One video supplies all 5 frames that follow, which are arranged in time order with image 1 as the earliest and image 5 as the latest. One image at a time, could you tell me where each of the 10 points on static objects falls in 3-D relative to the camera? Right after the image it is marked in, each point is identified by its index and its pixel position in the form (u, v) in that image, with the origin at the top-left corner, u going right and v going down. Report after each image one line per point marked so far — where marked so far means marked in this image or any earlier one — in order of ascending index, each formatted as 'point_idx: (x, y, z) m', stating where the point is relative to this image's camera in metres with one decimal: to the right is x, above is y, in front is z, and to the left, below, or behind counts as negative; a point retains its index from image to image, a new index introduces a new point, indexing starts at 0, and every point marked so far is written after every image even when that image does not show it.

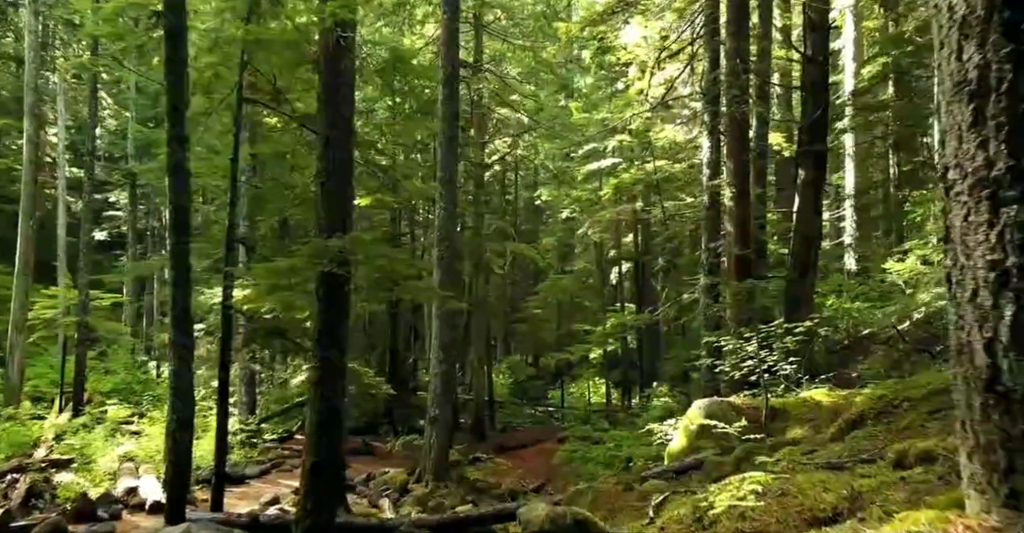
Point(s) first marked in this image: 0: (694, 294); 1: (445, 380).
0: (+3.3, -0.5, +15.8) m
1: (-1.3, -2.3, +17.3) m
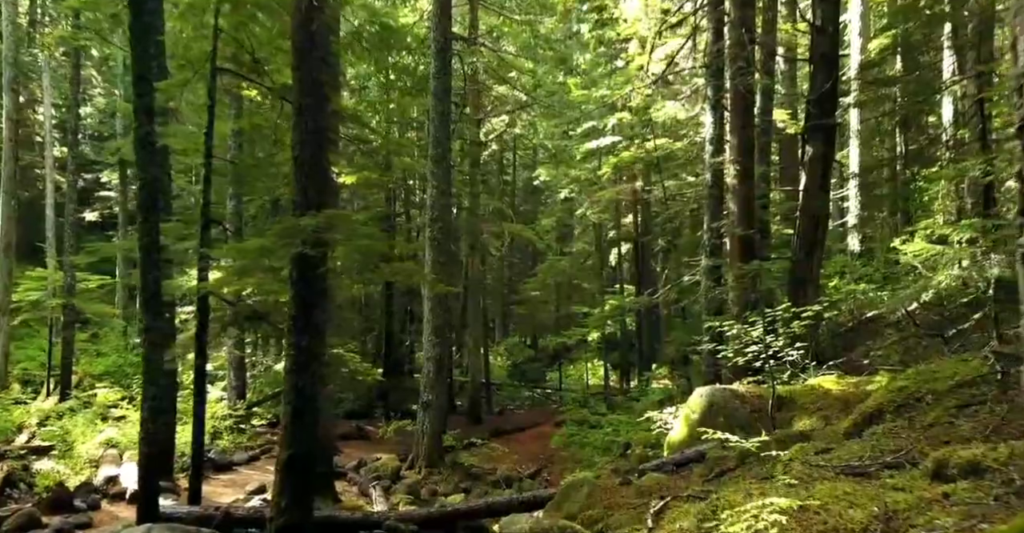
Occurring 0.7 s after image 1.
0: (+3.2, -0.2, +15.3) m
1: (-1.4, -1.9, +16.8) m
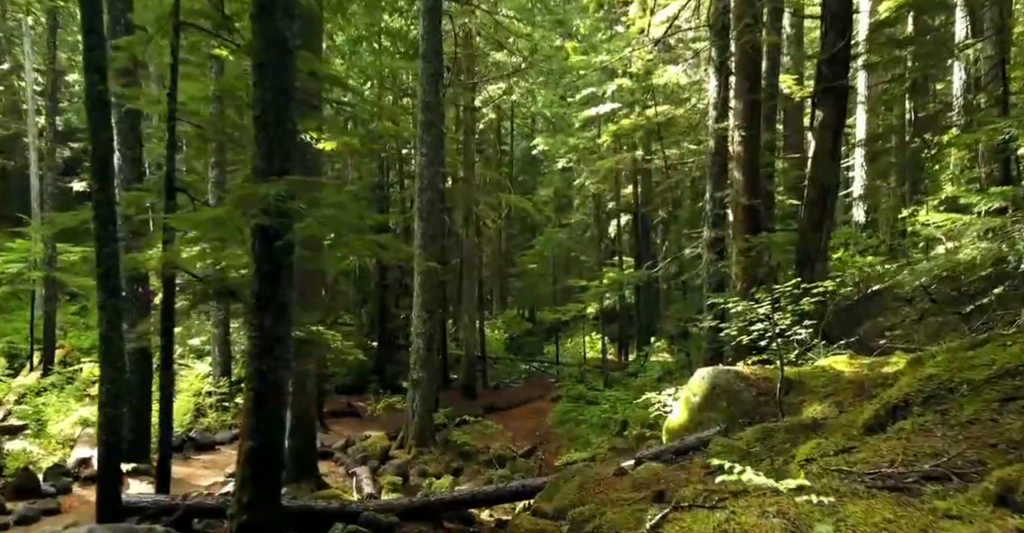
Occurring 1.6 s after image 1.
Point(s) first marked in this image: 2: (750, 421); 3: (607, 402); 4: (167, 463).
0: (+3.1, +0.3, +14.6) m
1: (-1.6, -1.4, +16.1) m
2: (+2.3, -1.5, +8.5) m
3: (+2.1, -2.9, +19.0) m
4: (-3.8, -2.2, +9.6) m
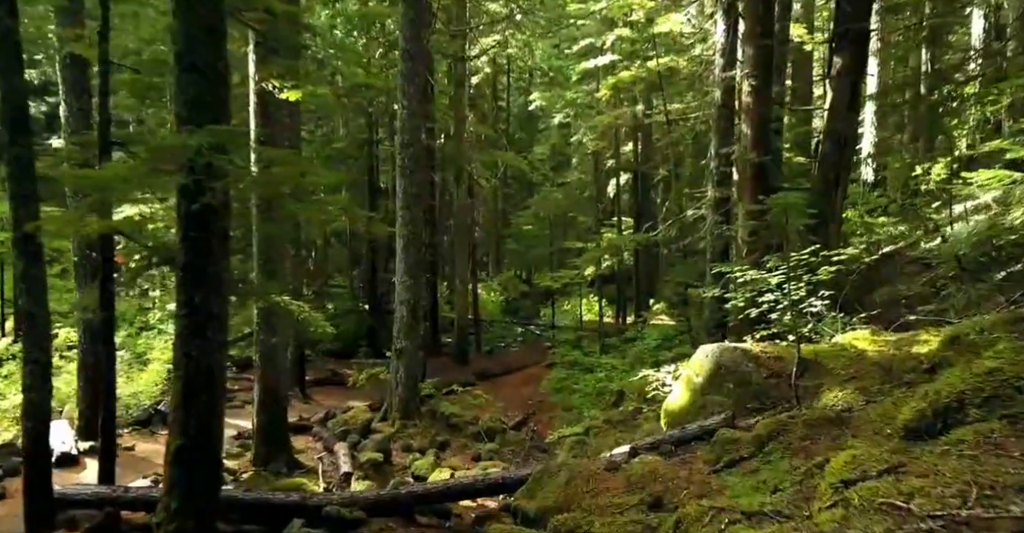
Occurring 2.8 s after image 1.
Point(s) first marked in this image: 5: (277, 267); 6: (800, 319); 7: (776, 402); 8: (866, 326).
0: (+2.9, +0.9, +13.5) m
1: (-1.7, -0.7, +15.1) m
2: (+2.1, -1.2, +7.5) m
3: (+1.9, -2.1, +18.1) m
4: (-4.0, -1.8, +8.7) m
5: (-3.0, 0.0, +11.2) m
6: (+2.6, -0.5, +7.8) m
7: (+2.3, -1.2, +7.5) m
8: (+3.6, -0.6, +9.0) m
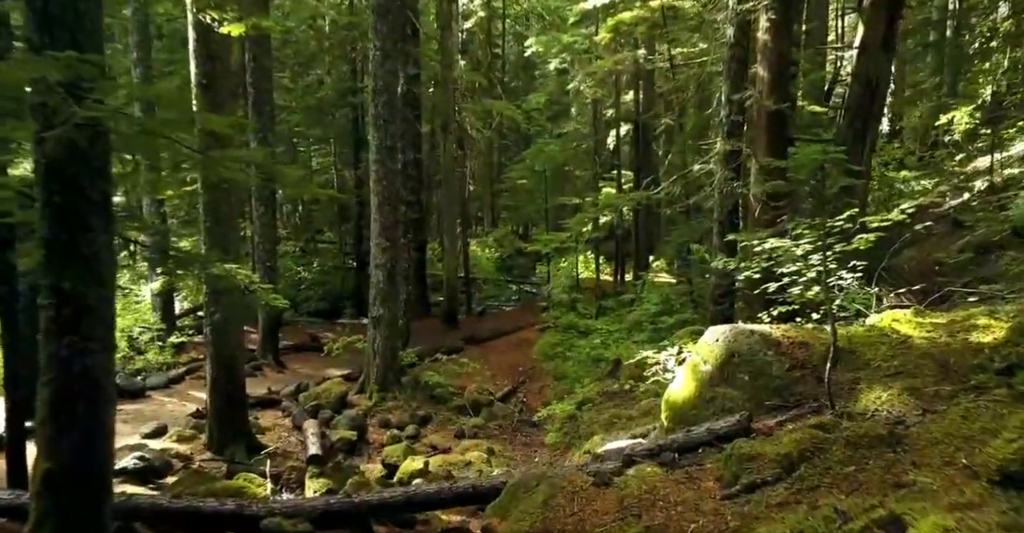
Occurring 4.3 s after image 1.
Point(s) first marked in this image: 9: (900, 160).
0: (+2.7, +1.4, +12.1) m
1: (-1.9, -0.1, +13.8) m
2: (+1.9, -1.0, +6.3) m
3: (+1.7, -1.3, +16.9) m
4: (-4.2, -1.5, +7.5) m
5: (-3.2, +0.4, +9.9) m
6: (+2.4, -0.2, +6.5) m
7: (+2.1, -0.9, +6.3) m
8: (+3.4, -0.3, +7.7) m
9: (+7.5, +2.0, +16.9) m
